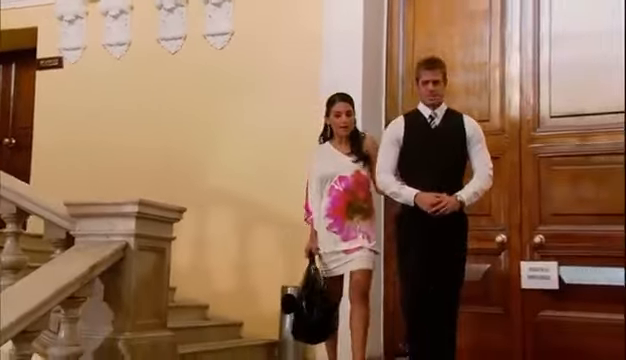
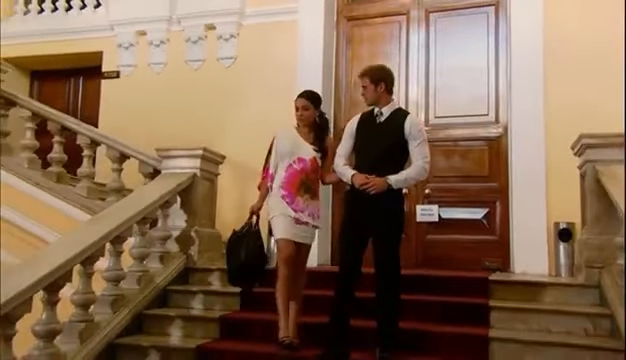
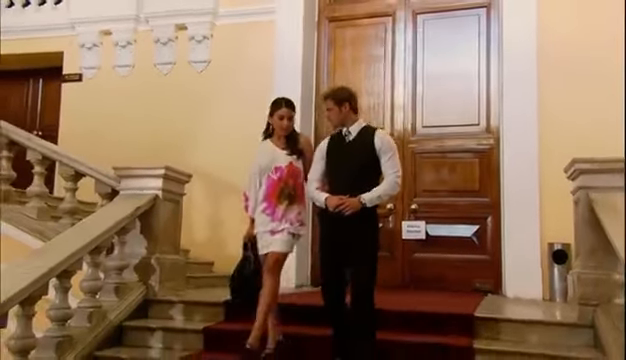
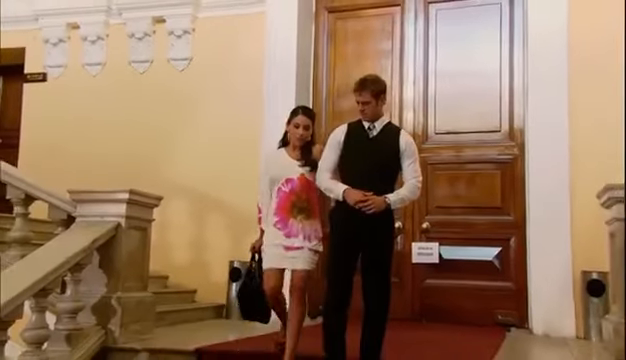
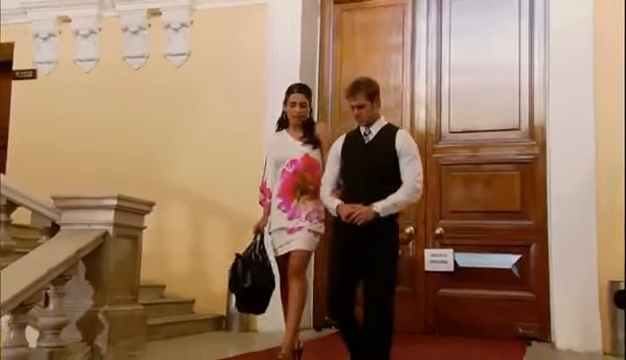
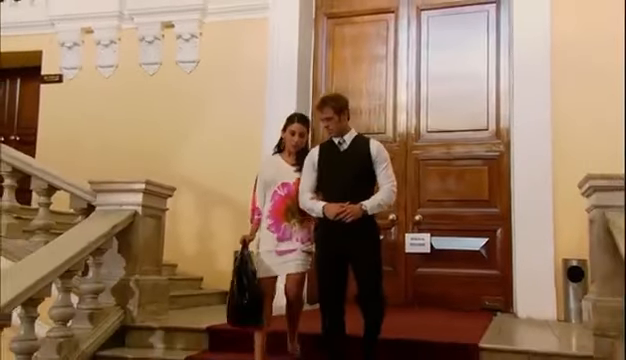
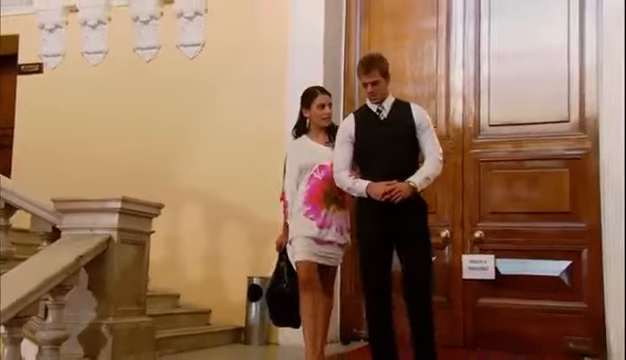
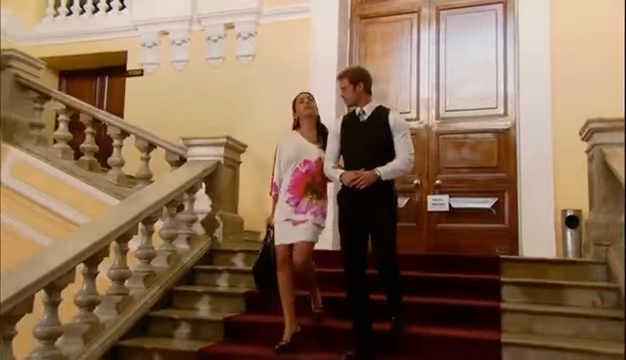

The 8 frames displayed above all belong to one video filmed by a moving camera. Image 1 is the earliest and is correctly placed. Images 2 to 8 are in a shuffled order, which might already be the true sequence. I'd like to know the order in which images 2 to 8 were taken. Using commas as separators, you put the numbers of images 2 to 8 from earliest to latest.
7, 5, 4, 6, 3, 2, 8
